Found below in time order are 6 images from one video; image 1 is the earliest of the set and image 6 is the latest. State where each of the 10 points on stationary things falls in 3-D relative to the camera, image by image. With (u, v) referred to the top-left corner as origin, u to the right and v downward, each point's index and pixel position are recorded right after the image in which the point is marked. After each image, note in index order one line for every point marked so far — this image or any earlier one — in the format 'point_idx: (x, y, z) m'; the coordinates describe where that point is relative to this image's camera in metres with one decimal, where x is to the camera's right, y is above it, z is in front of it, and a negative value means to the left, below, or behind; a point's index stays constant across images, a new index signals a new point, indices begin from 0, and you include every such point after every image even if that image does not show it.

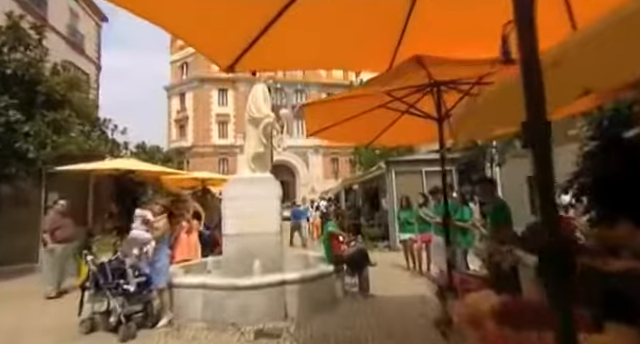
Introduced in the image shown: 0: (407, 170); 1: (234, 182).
0: (+3.7, +0.1, +15.5) m
1: (-1.8, -0.2, +7.7) m
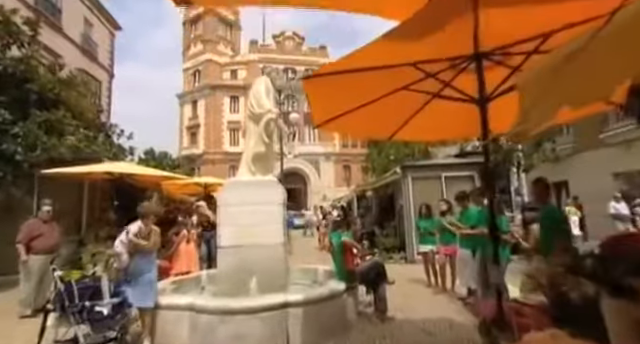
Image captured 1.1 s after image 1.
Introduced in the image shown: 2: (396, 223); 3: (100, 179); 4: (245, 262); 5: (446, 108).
0: (+4.1, -0.1, +14.4) m
1: (-1.7, -0.3, +6.8) m
2: (+3.4, -2.3, +16.3) m
3: (-6.8, -0.2, +11.3) m
4: (-1.3, -1.6, +6.6) m
5: (+1.5, +0.8, +4.5) m
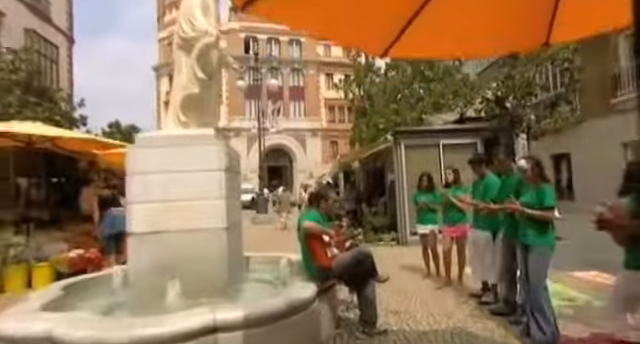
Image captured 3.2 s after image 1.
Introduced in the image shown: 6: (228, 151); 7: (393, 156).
0: (+3.3, +0.9, +12.3) m
1: (-2.2, +0.3, +4.6) m
2: (+2.6, -1.1, +14.3) m
3: (-7.4, +0.6, +8.8) m
4: (-1.8, -1.0, +4.5) m
5: (+1.1, +1.3, +2.3) m
6: (-1.2, +0.3, +4.8) m
7: (+2.5, +0.5, +12.6) m
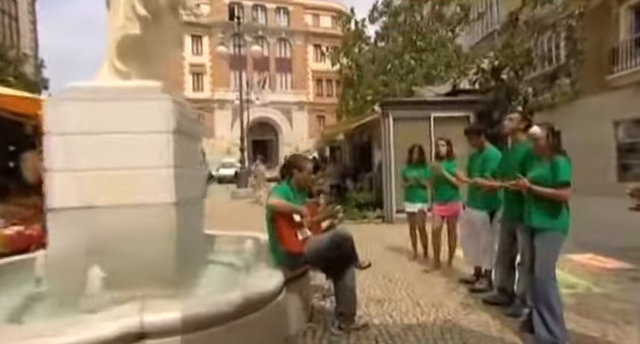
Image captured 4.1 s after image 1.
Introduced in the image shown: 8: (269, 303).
0: (+2.8, +1.8, +11.5) m
1: (-2.5, +0.7, +3.6) m
2: (+1.9, -0.1, +13.6) m
3: (-7.9, +1.4, +7.7) m
4: (-2.1, -0.6, +3.6) m
5: (+0.9, +1.5, +1.4) m
6: (-1.5, +0.7, +3.9) m
7: (+1.9, +1.4, +11.8) m
8: (-0.5, -1.2, +3.3) m
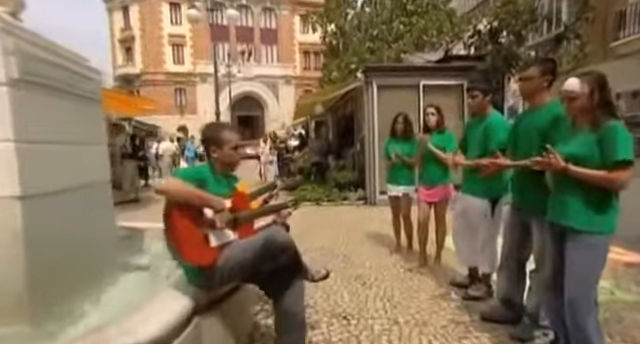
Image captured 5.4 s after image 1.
0: (+2.1, +2.4, +10.1) m
1: (-3.0, +0.9, +2.2) m
2: (+1.2, +0.7, +12.3) m
3: (-8.5, +1.8, +6.1) m
4: (-2.7, -0.5, +2.3) m
5: (+0.4, +1.5, 0.0) m
6: (-2.0, +0.8, +2.5) m
7: (+1.2, +2.1, +10.4) m
8: (-1.0, -1.0, +2.0) m
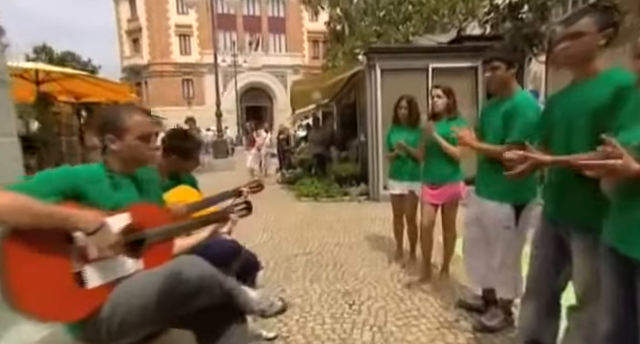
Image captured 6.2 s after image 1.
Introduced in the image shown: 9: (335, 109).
0: (+2.0, +2.6, +9.1) m
1: (-3.3, +0.9, +1.4) m
2: (+1.2, +0.9, +11.3) m
3: (-8.6, +1.8, +5.4) m
4: (-3.0, -0.5, +1.5) m
5: (0.0, +1.4, -0.9) m
6: (-2.3, +0.8, +1.7) m
7: (+1.2, +2.2, +9.4) m
8: (-1.3, -1.1, +1.2) m
9: (+0.6, +2.5, +14.3) m
